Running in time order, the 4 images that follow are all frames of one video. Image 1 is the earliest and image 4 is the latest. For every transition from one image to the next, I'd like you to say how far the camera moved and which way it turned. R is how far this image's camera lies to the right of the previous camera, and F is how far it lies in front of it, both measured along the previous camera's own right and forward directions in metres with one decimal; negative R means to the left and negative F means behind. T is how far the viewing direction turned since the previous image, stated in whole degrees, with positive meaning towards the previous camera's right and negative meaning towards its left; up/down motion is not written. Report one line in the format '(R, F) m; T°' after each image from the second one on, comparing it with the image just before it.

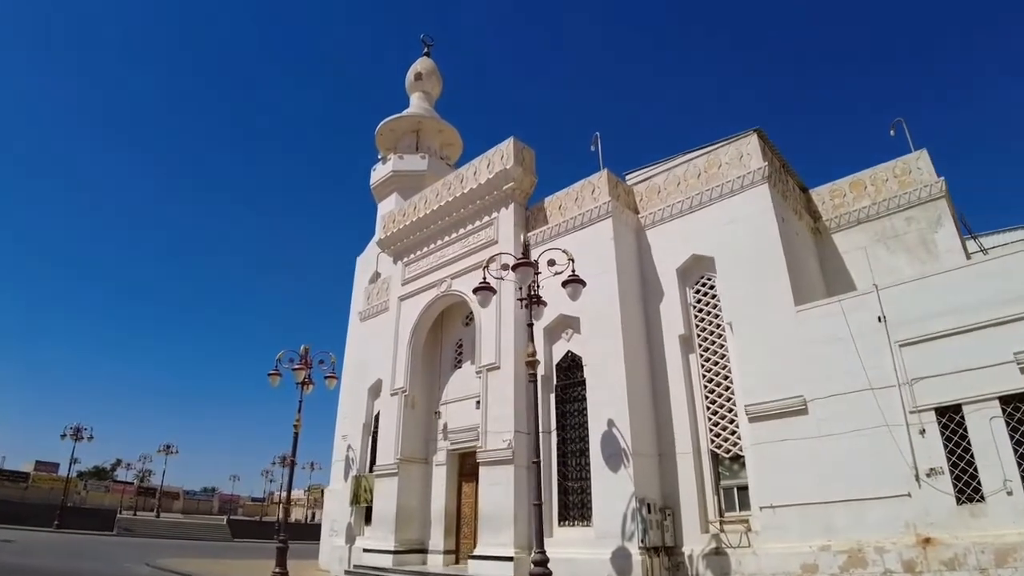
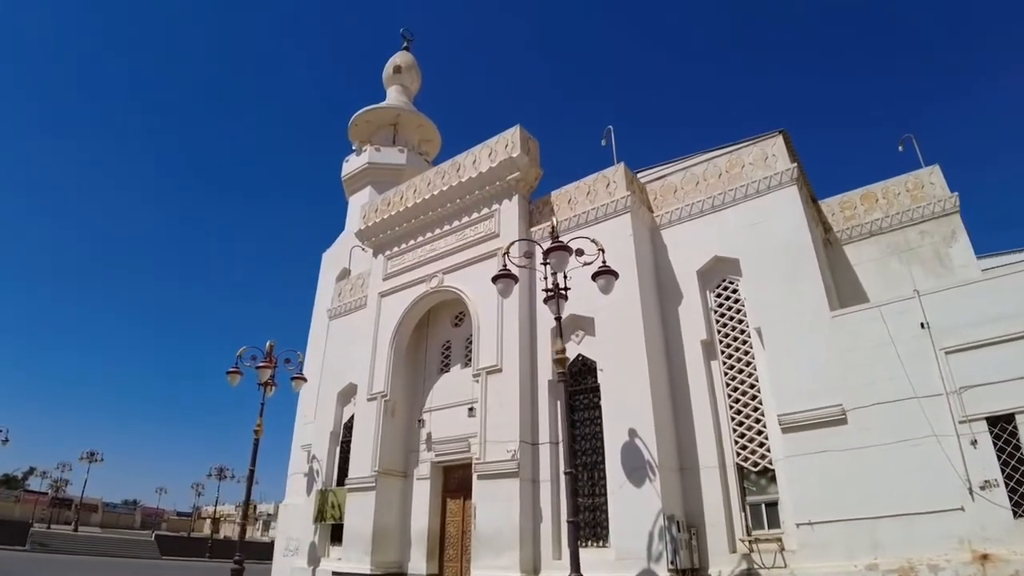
(-1.1, +0.9) m; +6°
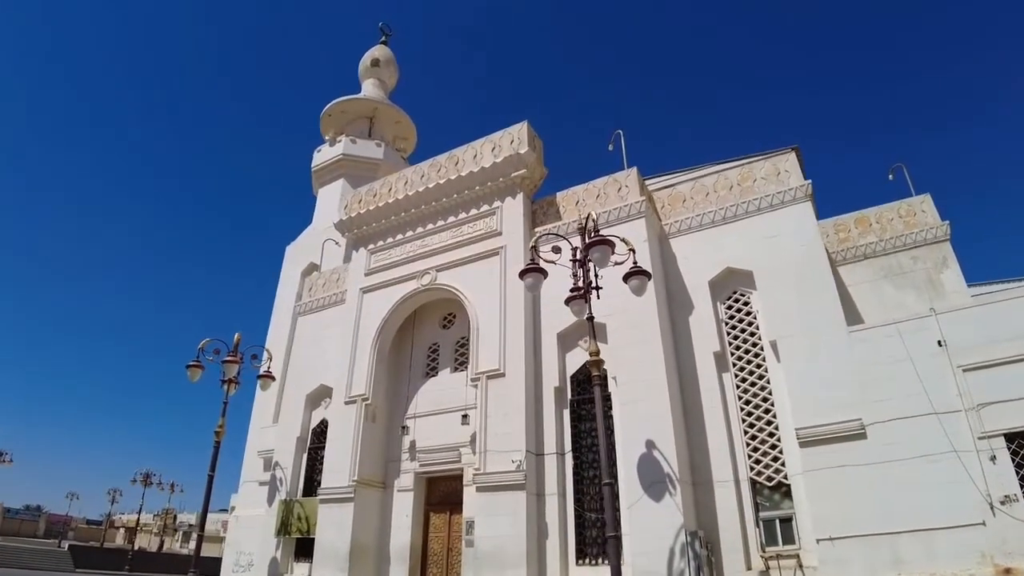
(-1.1, +0.6) m; +7°
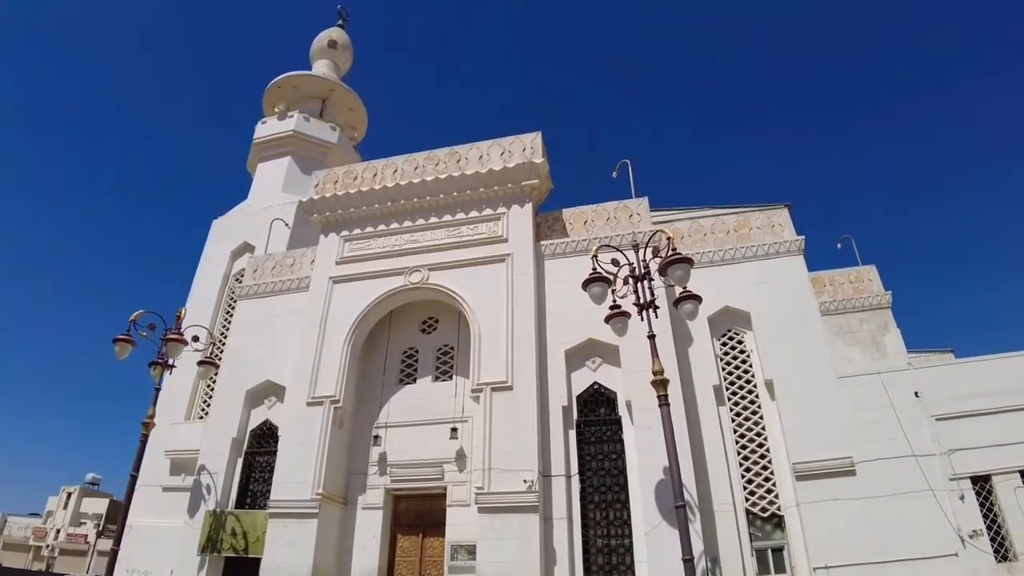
(-2.2, +0.7) m; +14°
